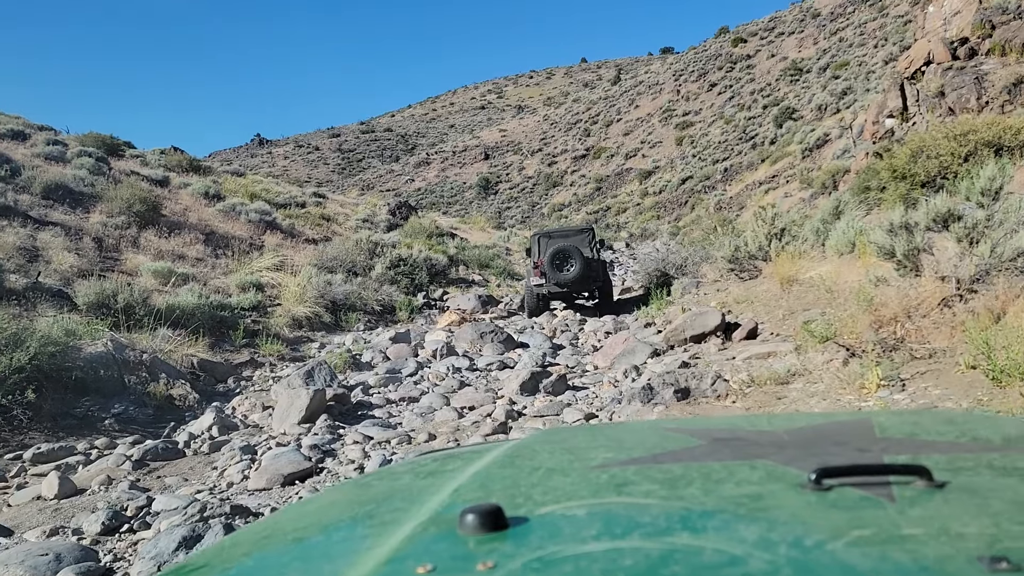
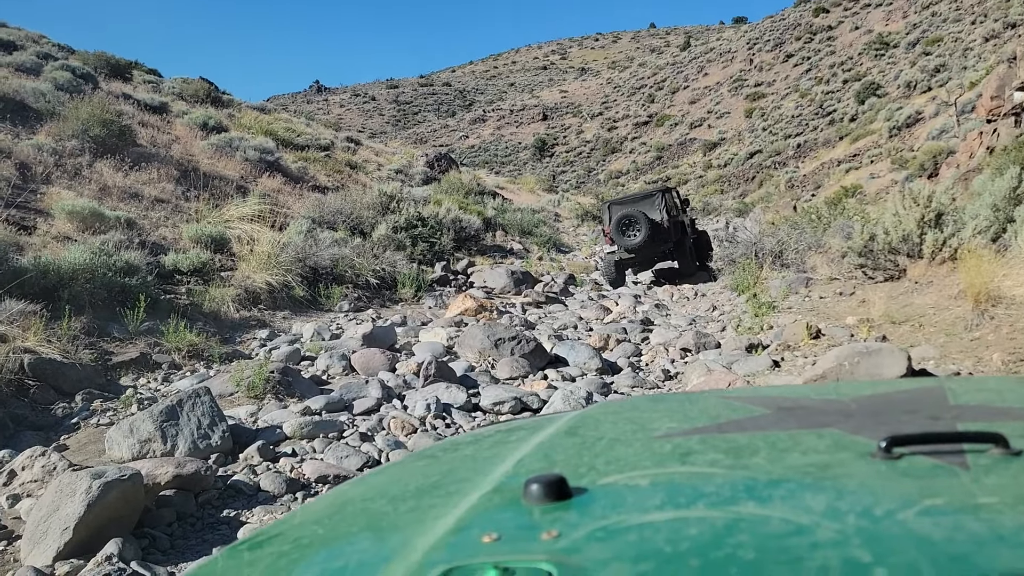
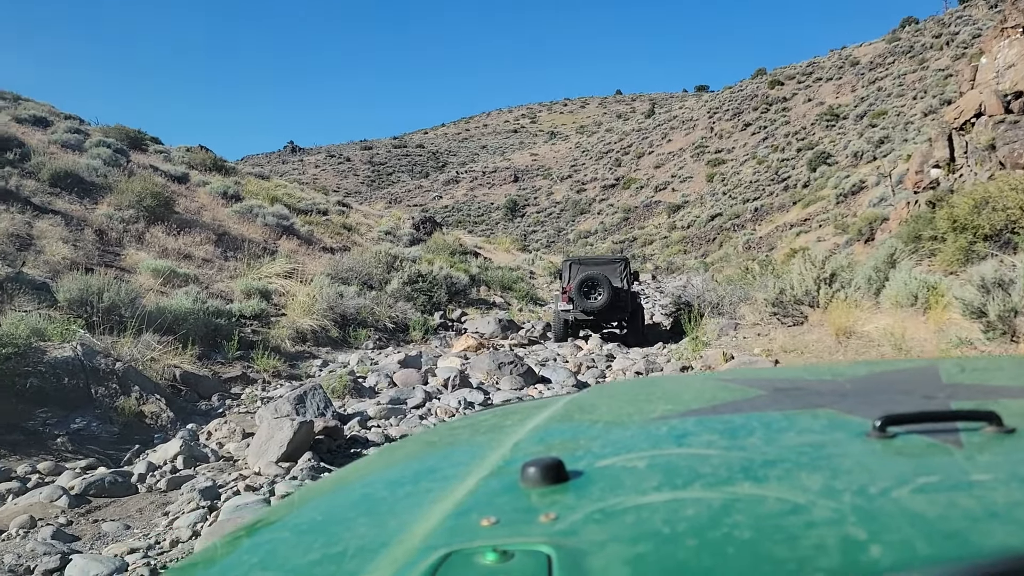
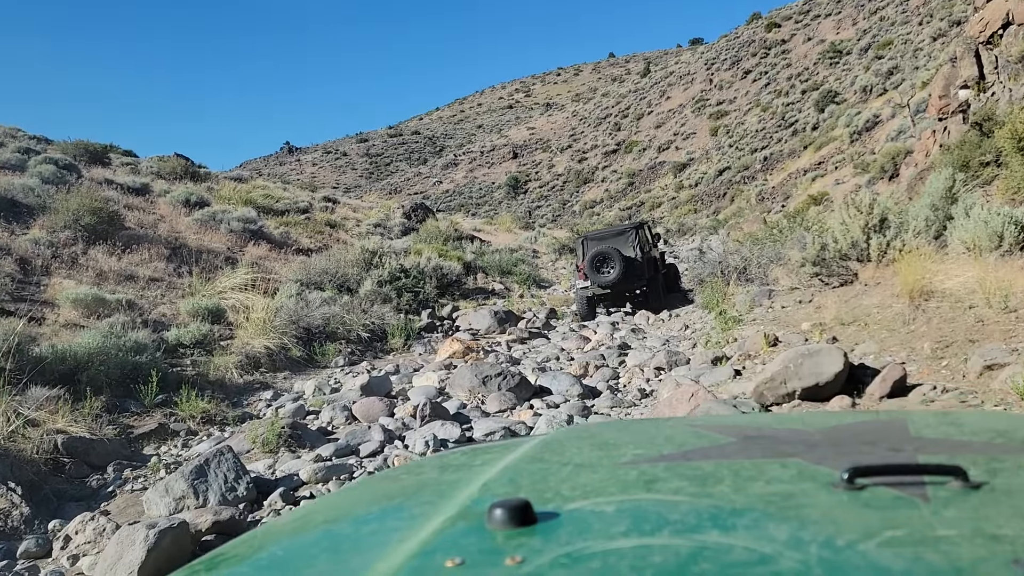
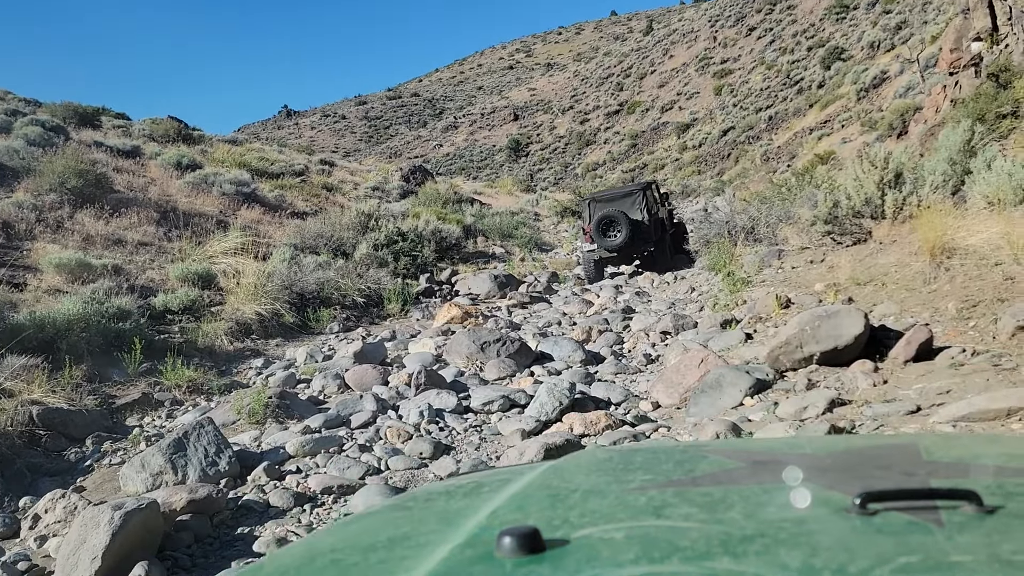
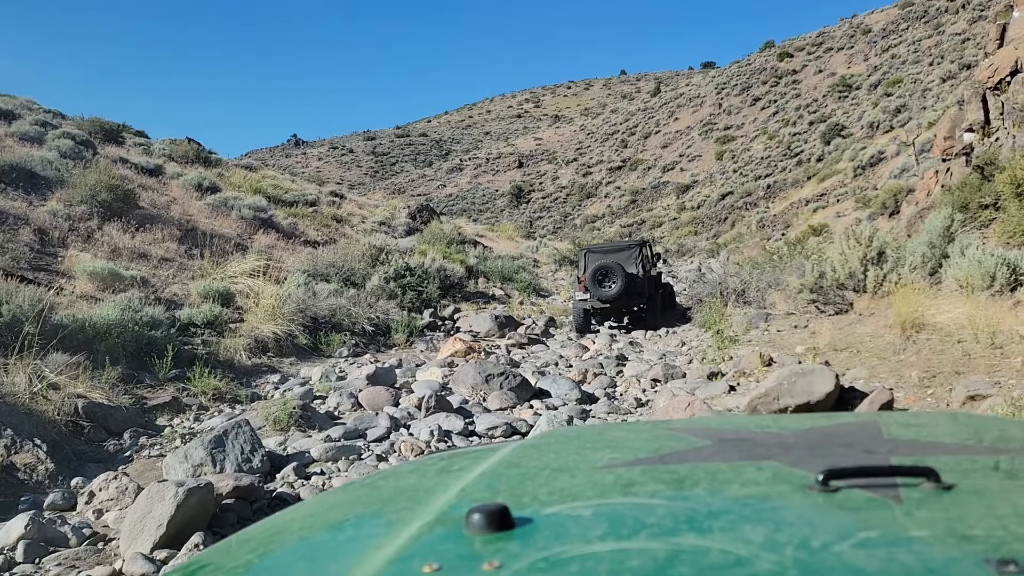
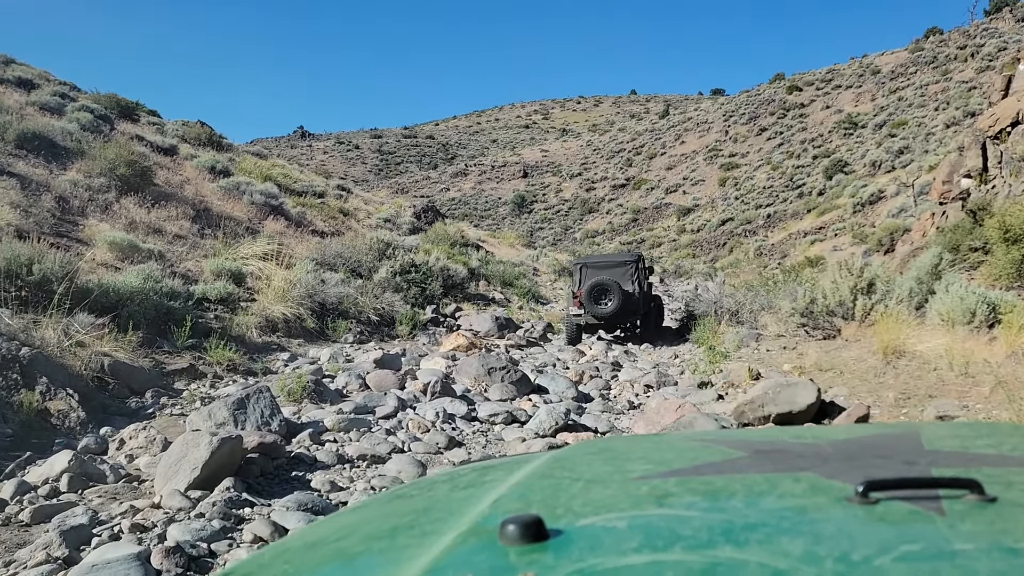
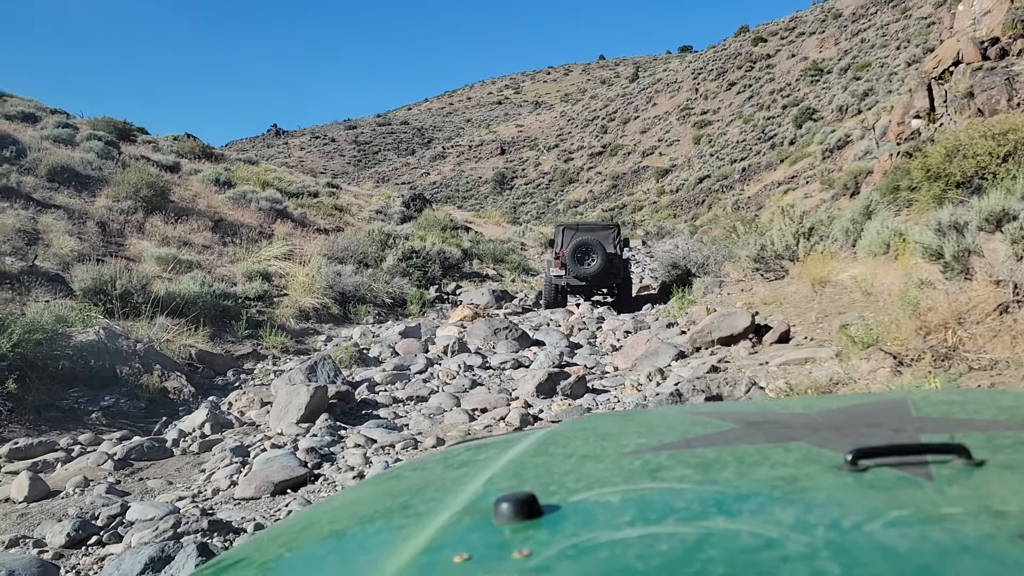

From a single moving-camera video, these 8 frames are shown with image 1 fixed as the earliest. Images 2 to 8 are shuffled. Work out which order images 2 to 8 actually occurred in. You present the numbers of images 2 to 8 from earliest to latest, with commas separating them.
8, 3, 7, 6, 4, 5, 2
